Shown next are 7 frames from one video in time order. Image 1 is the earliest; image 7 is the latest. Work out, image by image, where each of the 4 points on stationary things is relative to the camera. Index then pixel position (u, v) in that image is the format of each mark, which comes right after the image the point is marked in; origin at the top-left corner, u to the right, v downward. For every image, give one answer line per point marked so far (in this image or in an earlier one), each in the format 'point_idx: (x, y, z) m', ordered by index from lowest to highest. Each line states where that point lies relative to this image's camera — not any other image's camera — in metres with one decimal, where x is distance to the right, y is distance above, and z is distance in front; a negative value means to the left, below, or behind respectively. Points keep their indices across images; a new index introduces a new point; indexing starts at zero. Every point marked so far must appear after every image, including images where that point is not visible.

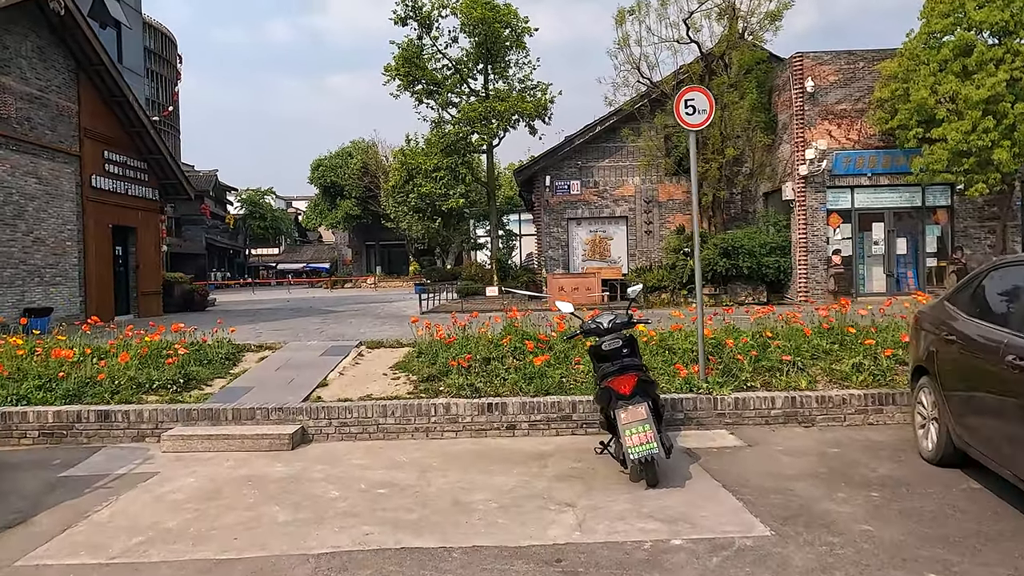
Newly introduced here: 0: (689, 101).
0: (+1.5, +1.5, +6.2) m
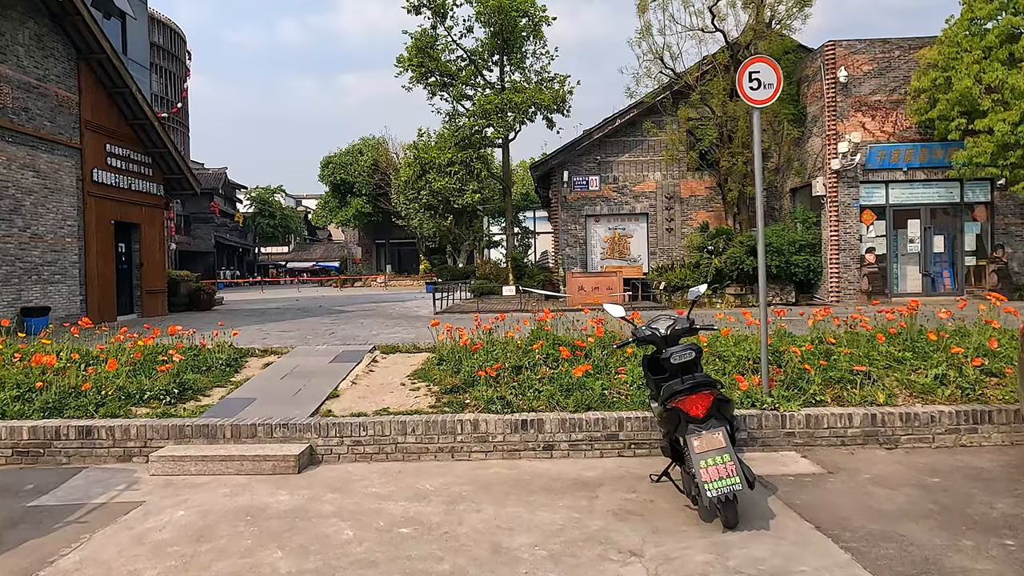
0: (+1.7, +1.5, +5.4) m
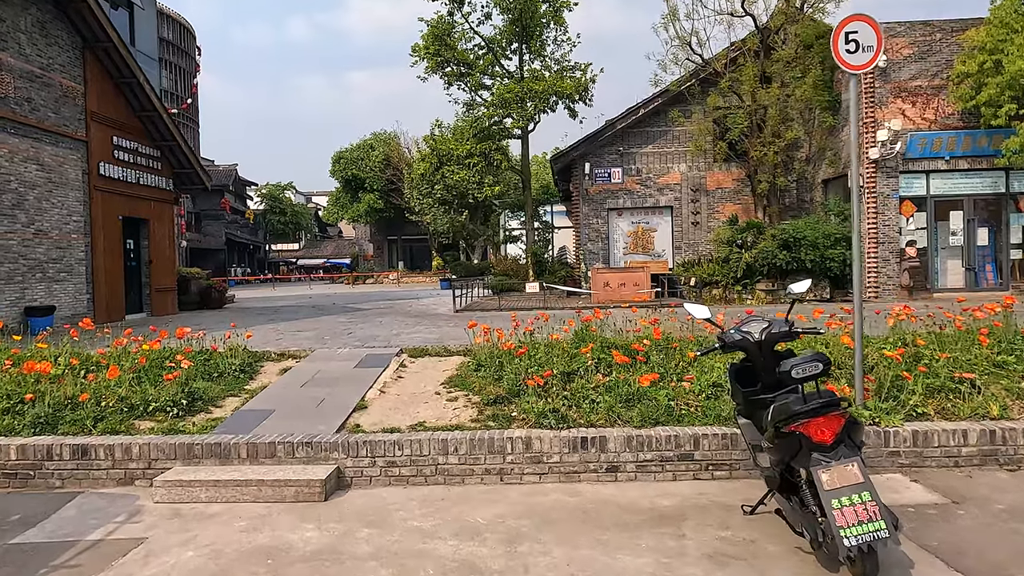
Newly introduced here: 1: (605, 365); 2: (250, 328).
0: (+2.1, +1.6, +4.7) m
1: (+0.7, -0.6, +5.7) m
2: (-4.4, -0.7, +12.5) m
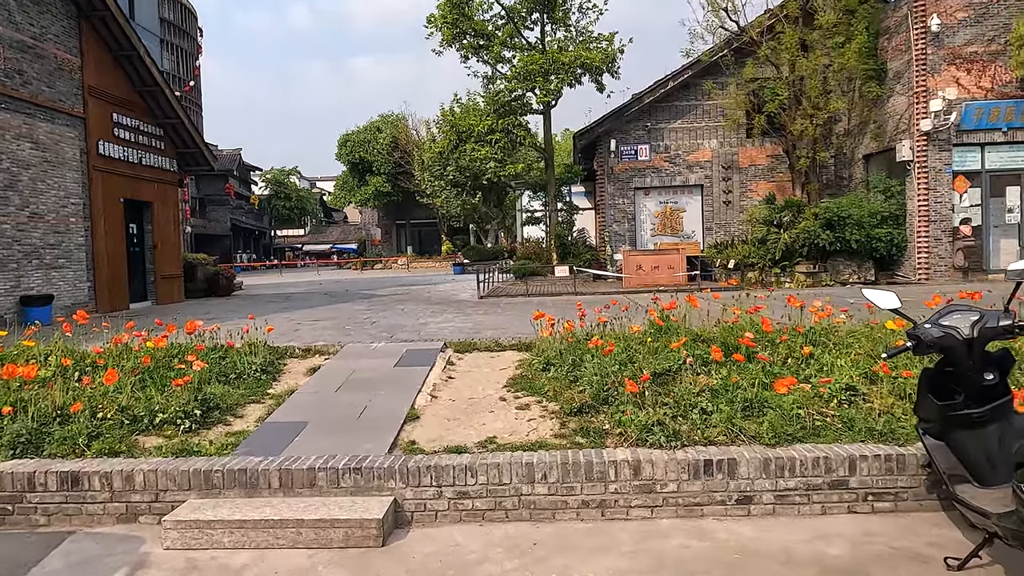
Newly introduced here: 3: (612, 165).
0: (+2.6, +1.7, +3.6) m
1: (+1.2, -0.5, +4.7) m
2: (-3.8, -0.4, +11.5) m
3: (+2.6, +3.3, +19.9) m
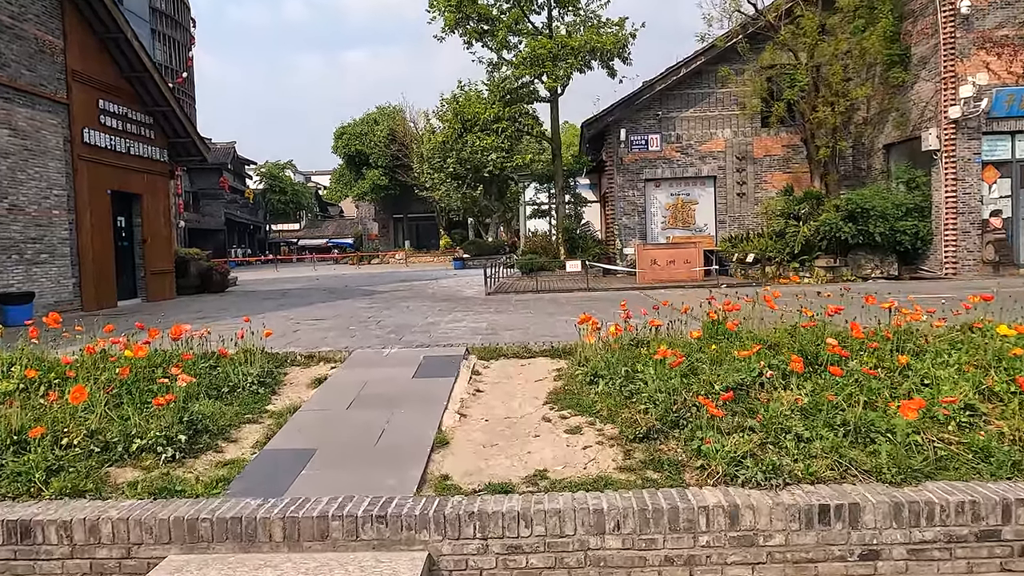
0: (+2.8, +1.7, +2.9) m
1: (+1.5, -0.5, +4.0) m
2: (-3.6, -0.4, +10.7) m
3: (+2.8, +3.4, +19.1) m
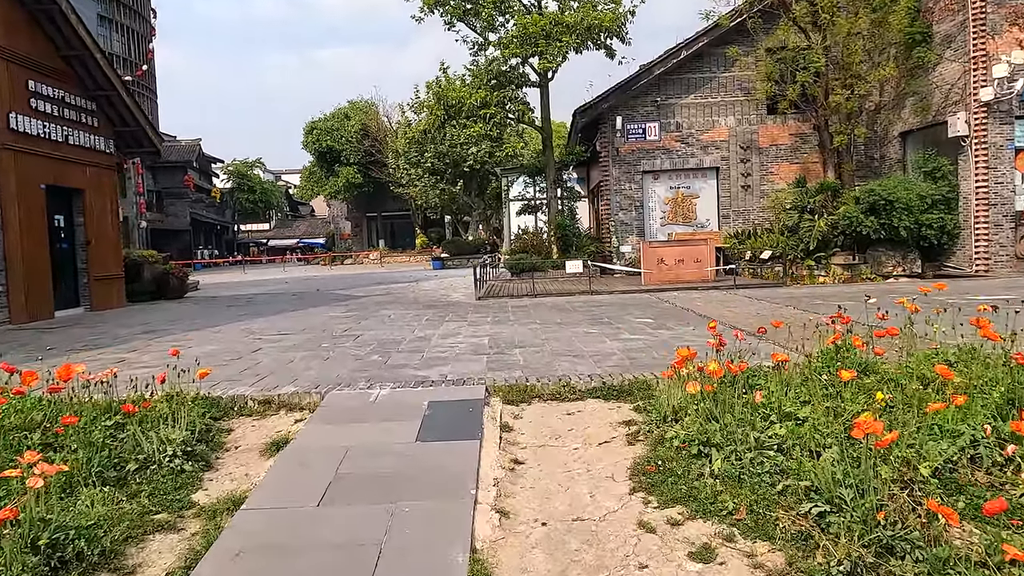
0: (+3.1, +1.6, +1.4) m
1: (+1.7, -0.5, +2.5) m
2: (-3.6, -0.5, +9.0) m
3: (+2.5, +3.3, +17.6) m
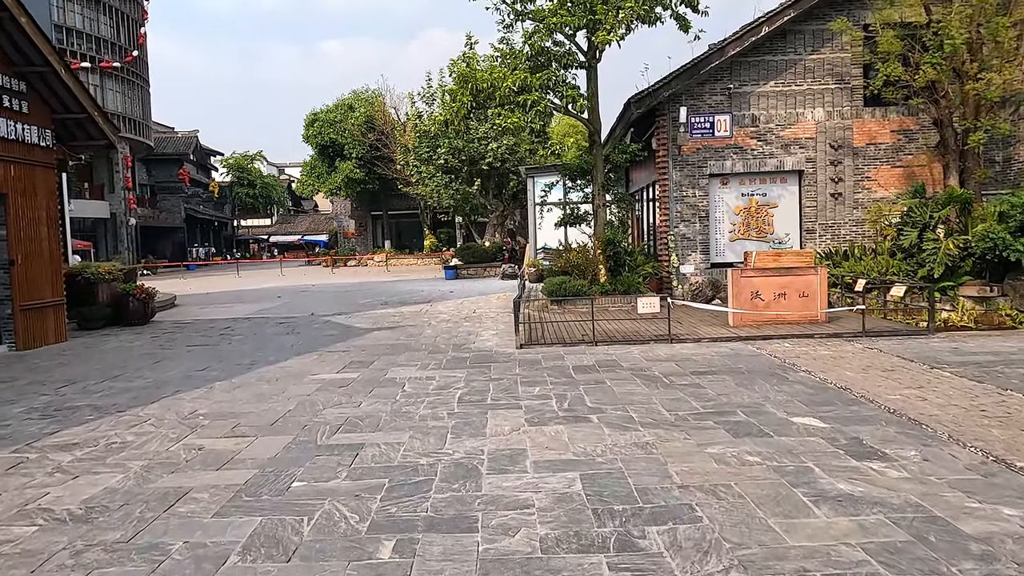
0: (+3.7, +0.9, -1.8) m
1: (+2.3, -1.2, -0.7) m
2: (-2.9, -1.1, +5.9) m
3: (+3.2, +2.8, +14.4) m
